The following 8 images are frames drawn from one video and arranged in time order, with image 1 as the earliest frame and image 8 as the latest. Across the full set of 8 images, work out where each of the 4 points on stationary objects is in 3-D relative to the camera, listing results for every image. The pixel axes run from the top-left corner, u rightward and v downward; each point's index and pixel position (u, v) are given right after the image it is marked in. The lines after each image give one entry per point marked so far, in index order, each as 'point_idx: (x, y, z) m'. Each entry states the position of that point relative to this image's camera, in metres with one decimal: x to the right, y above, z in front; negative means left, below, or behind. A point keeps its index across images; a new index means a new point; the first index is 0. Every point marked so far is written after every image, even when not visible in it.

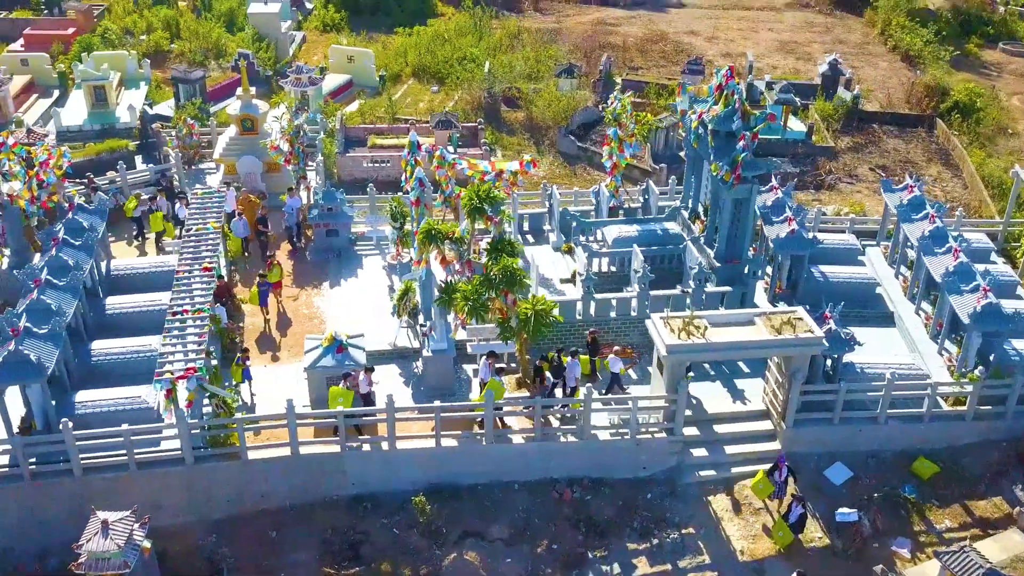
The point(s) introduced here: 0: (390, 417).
0: (-2.1, -2.2, +17.2) m
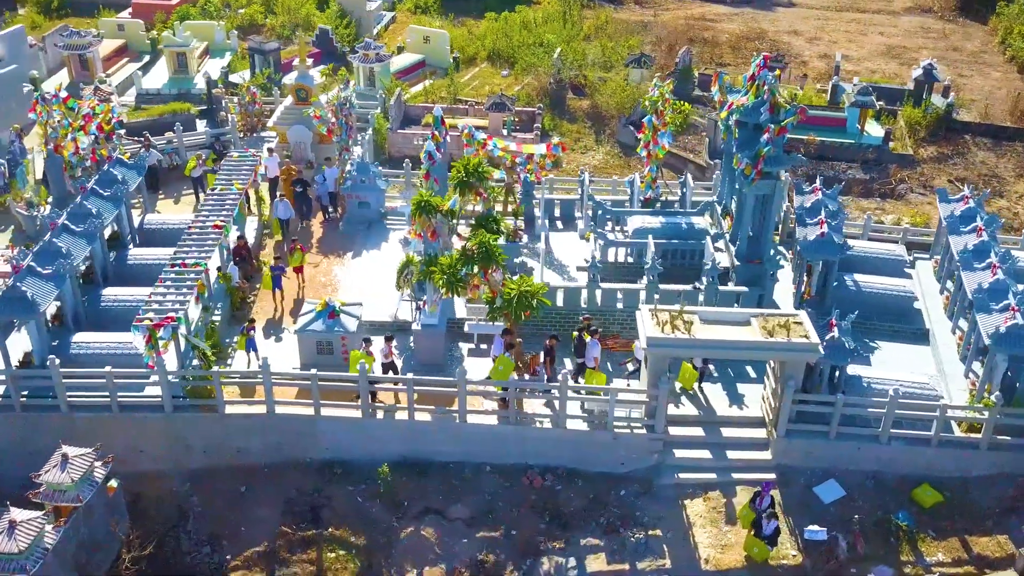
0: (-2.5, -1.6, +17.2) m
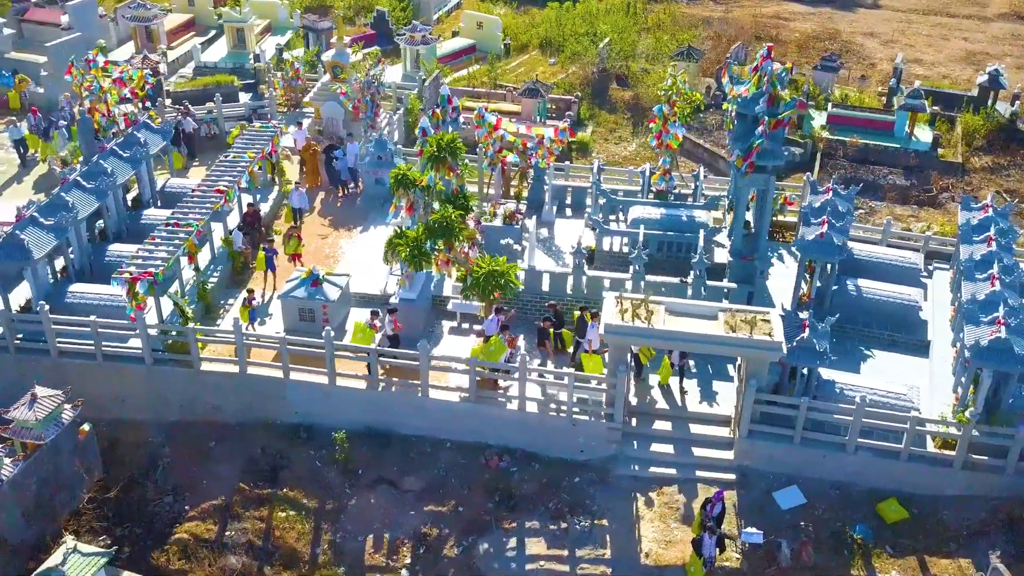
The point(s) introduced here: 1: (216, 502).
0: (-3.1, -1.1, +17.5) m
1: (-5.0, -3.6, +17.1) m
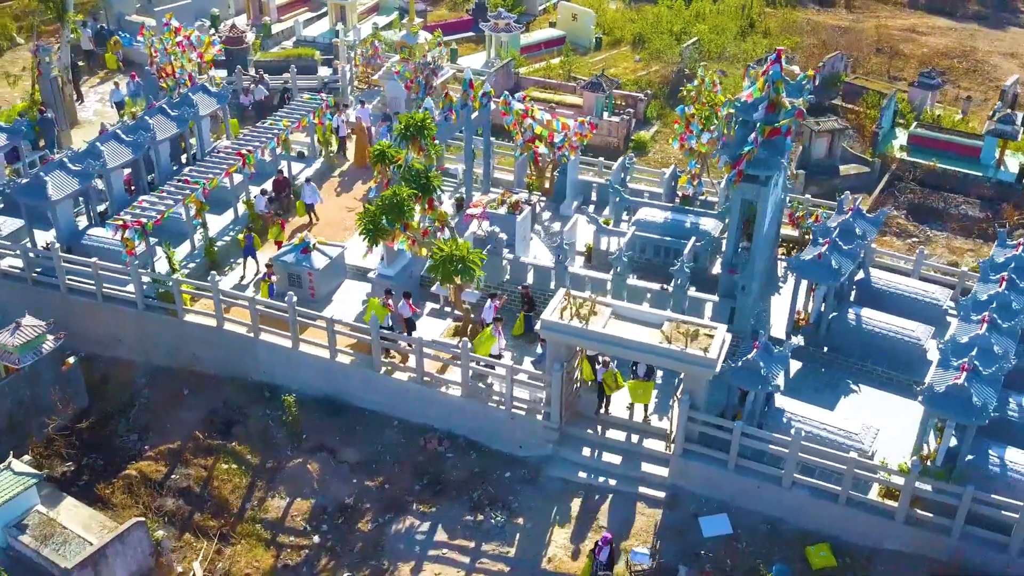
0: (-3.9, -0.5, +17.9) m
1: (-6.0, -2.8, +17.9) m
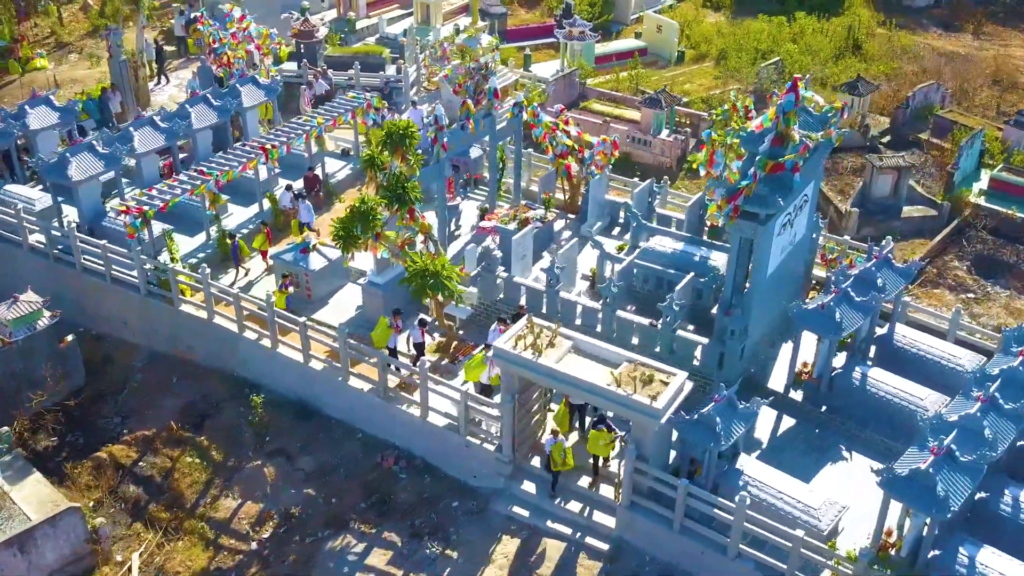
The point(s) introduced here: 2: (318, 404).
0: (-4.2, -0.5, +17.8) m
1: (-6.5, -2.6, +18.1) m
2: (-3.4, -2.1, +17.9) m
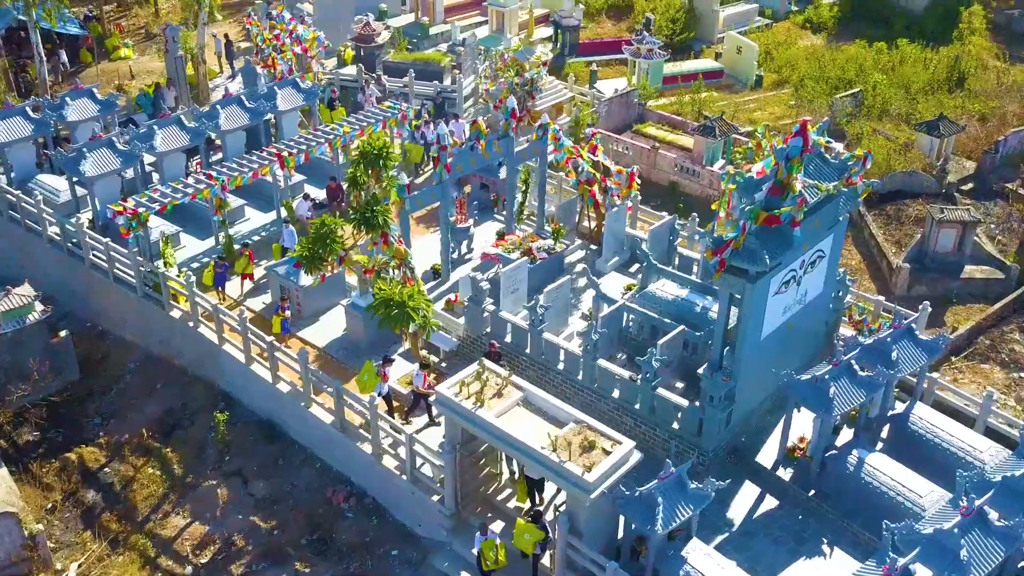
0: (-4.5, -0.7, +17.2) m
1: (-6.9, -2.6, +17.8) m
2: (-3.8, -2.4, +17.2) m
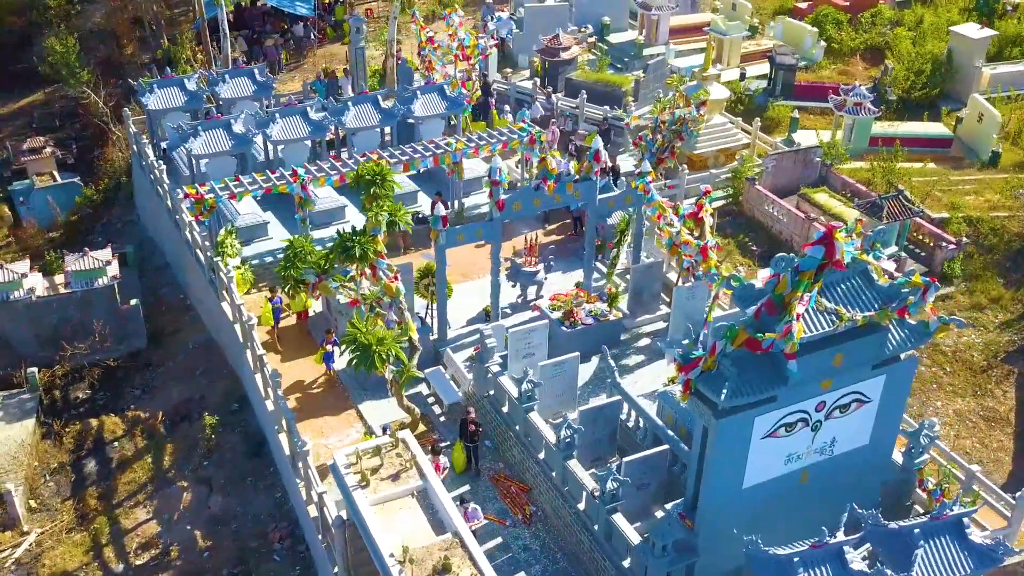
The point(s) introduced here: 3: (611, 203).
0: (-4.2, -0.8, +16.5) m
1: (-6.6, -2.2, +17.9) m
2: (-3.8, -2.6, +16.4) m
3: (+1.7, +1.5, +17.6) m
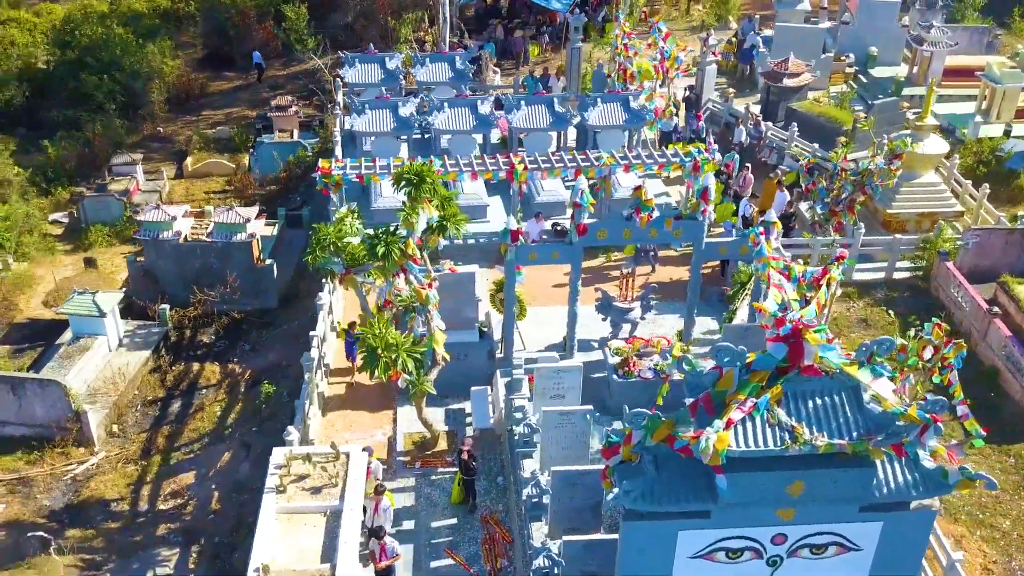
0: (-3.0, -0.5, +16.5) m
1: (-5.1, -1.5, +18.6) m
2: (-3.1, -2.3, +16.3) m
3: (+3.2, +0.6, +15.5) m
